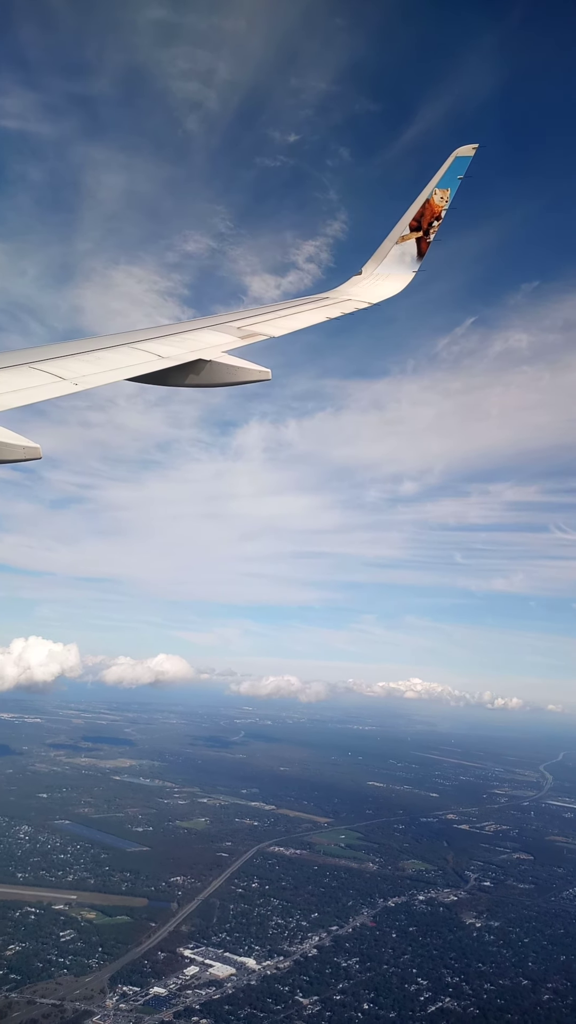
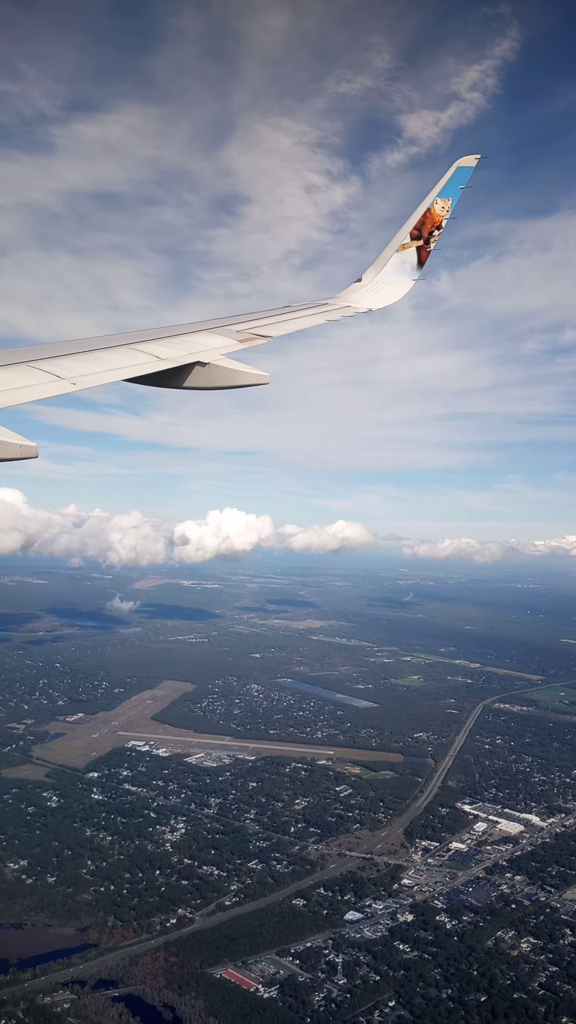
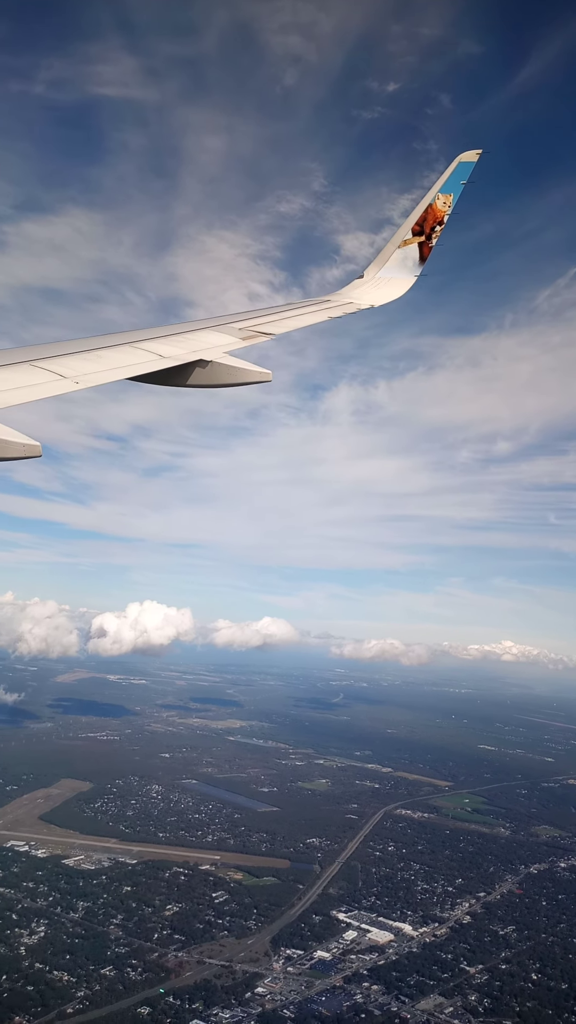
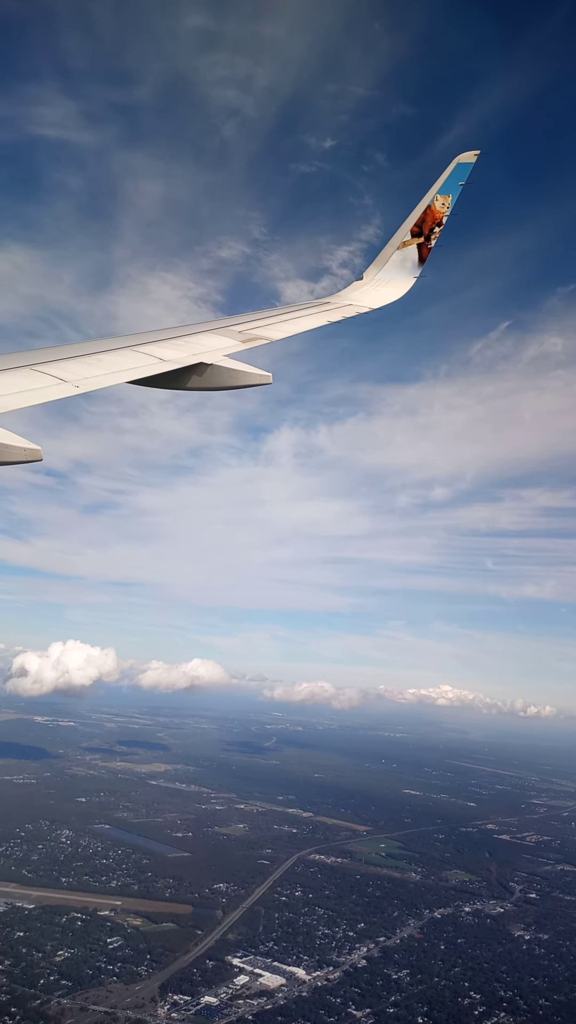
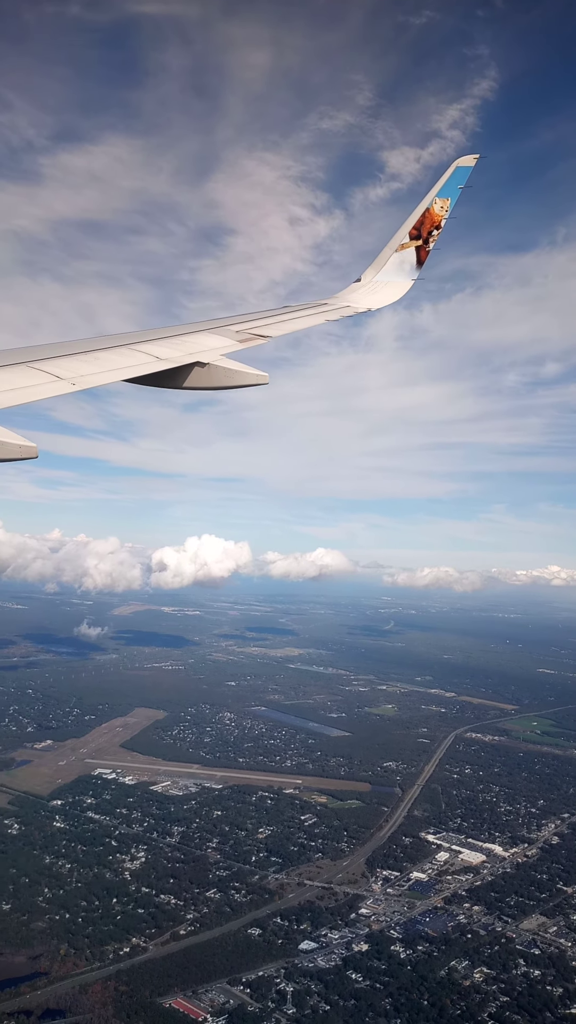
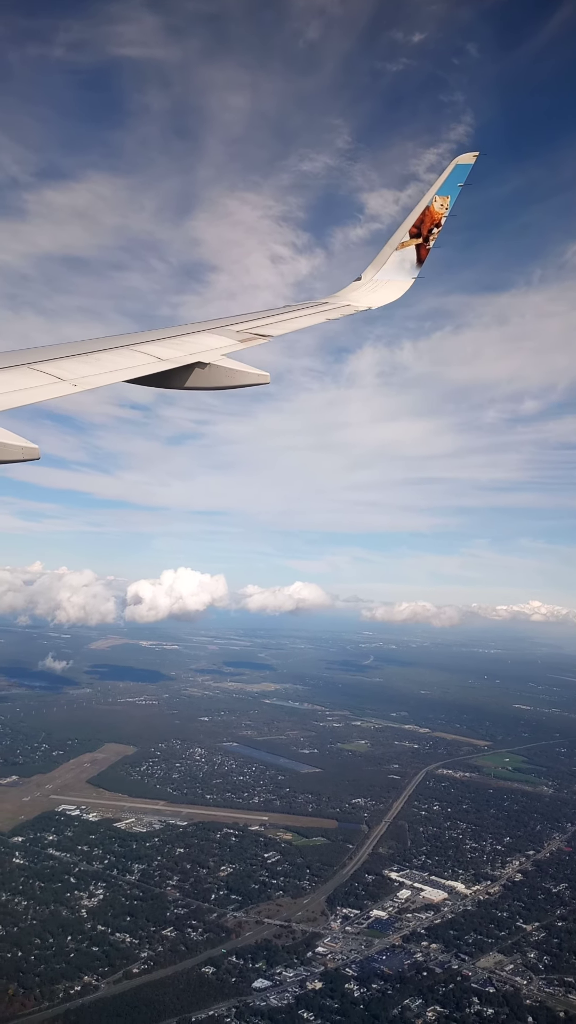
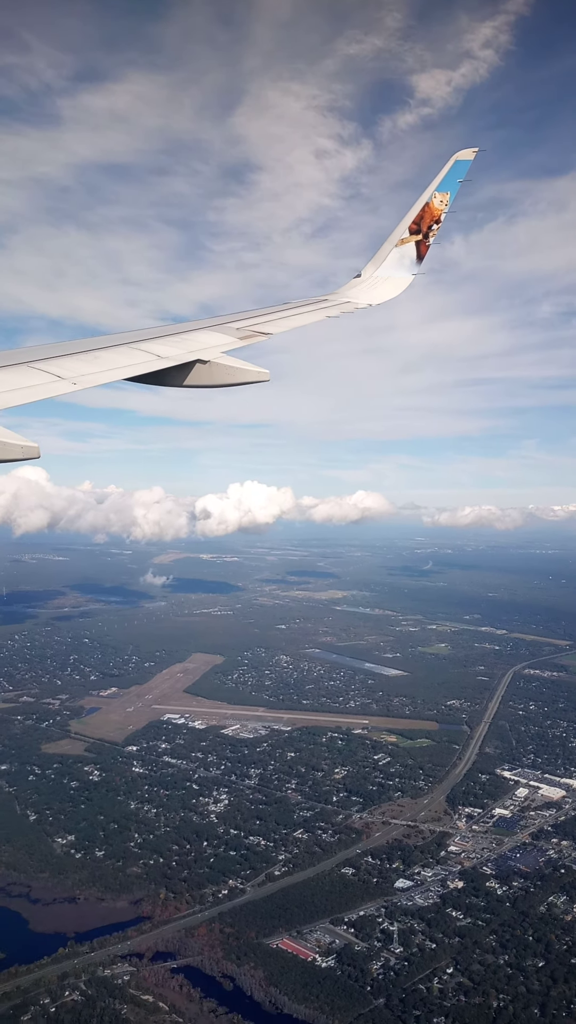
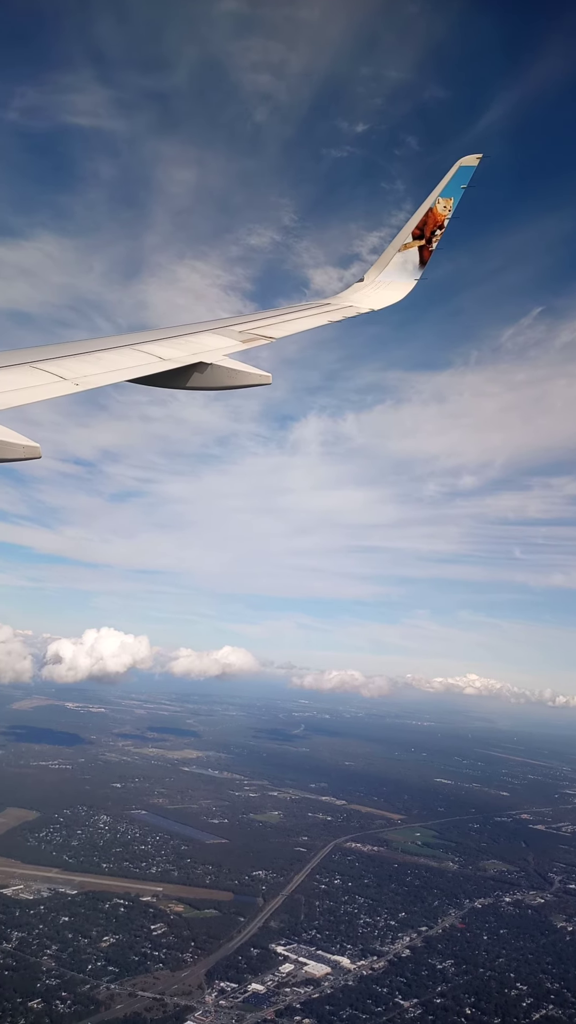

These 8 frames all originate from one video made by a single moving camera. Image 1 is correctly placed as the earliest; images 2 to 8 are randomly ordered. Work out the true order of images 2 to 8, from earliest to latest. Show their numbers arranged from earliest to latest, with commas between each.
4, 8, 3, 6, 5, 2, 7
